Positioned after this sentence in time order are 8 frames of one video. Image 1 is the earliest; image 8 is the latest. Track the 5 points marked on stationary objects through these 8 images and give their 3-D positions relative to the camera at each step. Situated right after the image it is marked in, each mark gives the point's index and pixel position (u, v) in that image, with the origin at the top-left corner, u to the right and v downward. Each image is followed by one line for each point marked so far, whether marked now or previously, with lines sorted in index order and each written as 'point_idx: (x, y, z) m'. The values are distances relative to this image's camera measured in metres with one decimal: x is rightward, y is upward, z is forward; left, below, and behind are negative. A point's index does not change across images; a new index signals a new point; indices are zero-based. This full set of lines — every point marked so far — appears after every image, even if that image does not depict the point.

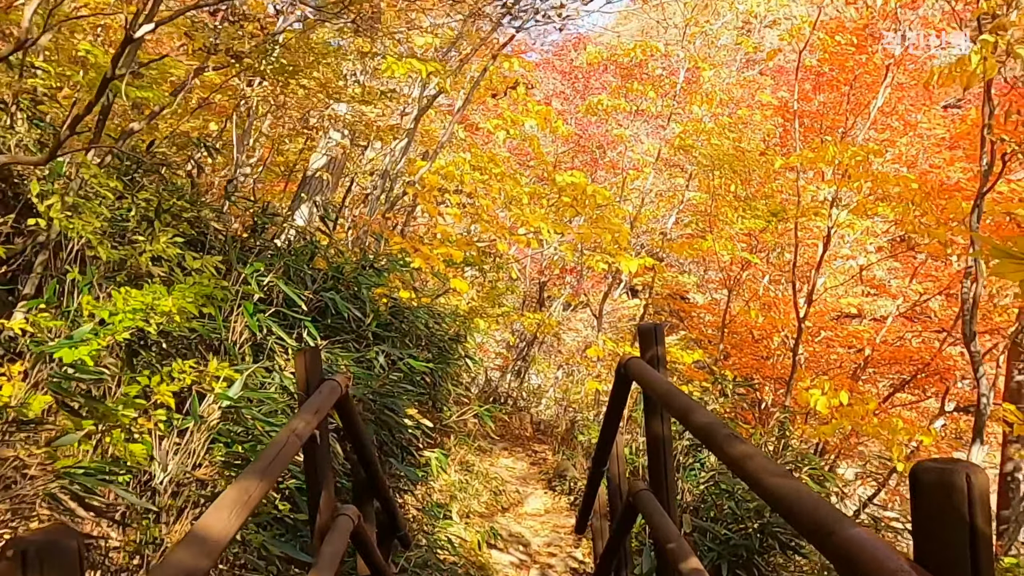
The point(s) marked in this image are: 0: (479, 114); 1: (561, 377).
0: (-0.4, +2.1, +9.0) m
1: (+0.7, -1.3, +11.4) m
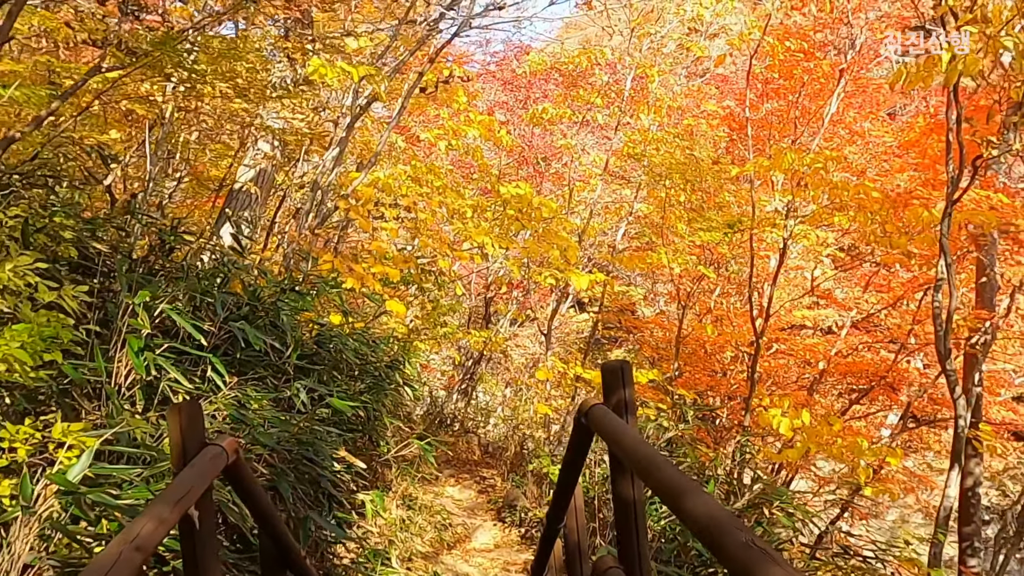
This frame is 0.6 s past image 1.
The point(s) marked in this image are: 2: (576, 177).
0: (-1.1, +1.9, +8.6) m
1: (0.0, -1.6, +11.0) m
2: (+0.7, +1.2, +8.6) m
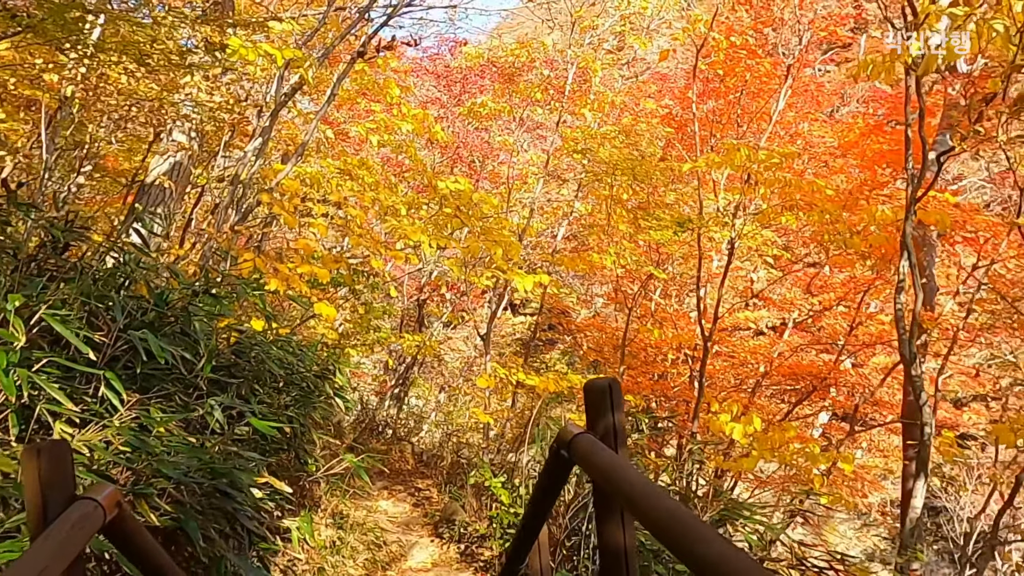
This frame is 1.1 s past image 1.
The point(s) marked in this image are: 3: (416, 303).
0: (-1.8, +1.8, +8.2) m
1: (-1.0, -1.6, +10.6) m
2: (0.0, +1.2, +8.3) m
3: (-1.3, -0.2, +10.2) m
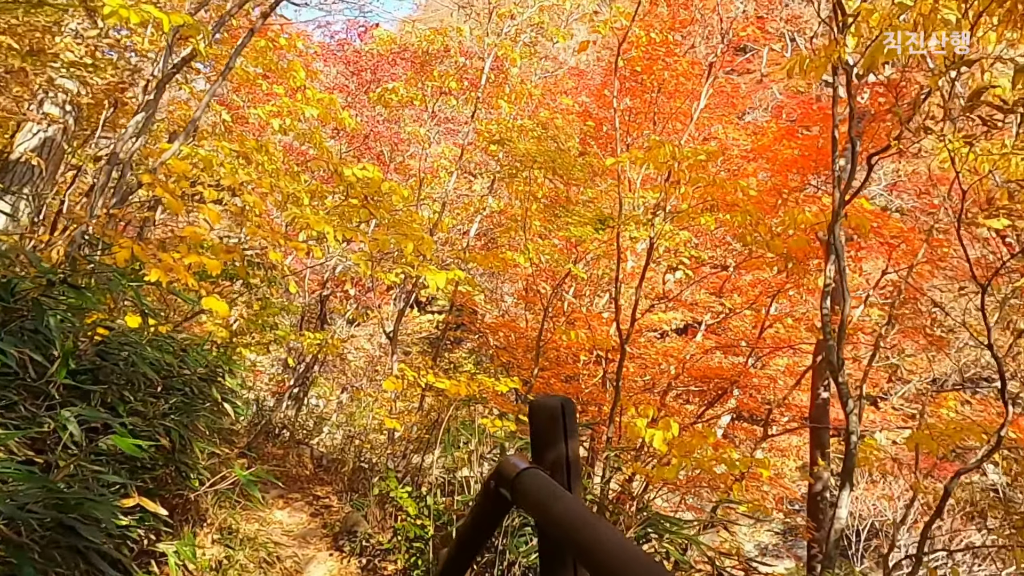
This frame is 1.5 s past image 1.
0: (-2.6, +1.9, +7.6) m
1: (-2.2, -1.5, +10.2) m
2: (-0.9, +1.3, +8.0) m
3: (-2.5, -0.1, +9.7) m
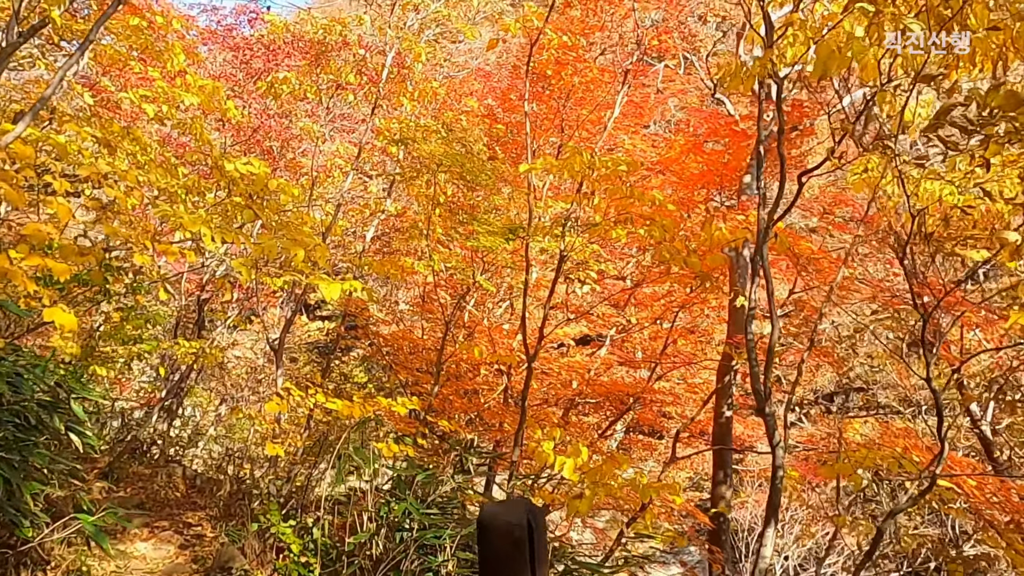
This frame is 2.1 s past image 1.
0: (-3.6, +1.9, +6.8) m
1: (-3.6, -1.6, +9.4) m
2: (-1.9, +1.2, +7.4) m
3: (-3.7, -0.2, +8.9) m
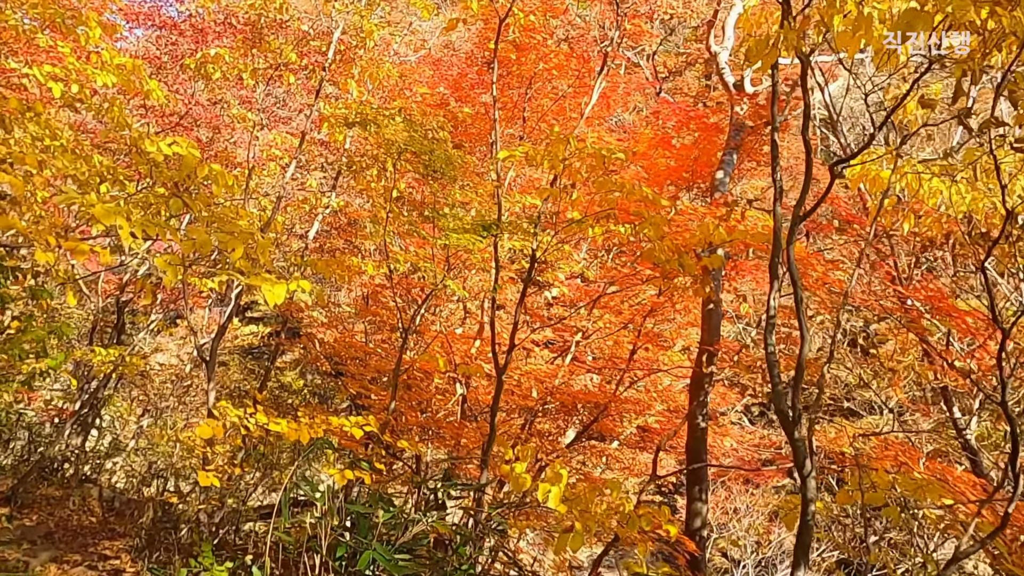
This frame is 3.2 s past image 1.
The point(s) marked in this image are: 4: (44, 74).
0: (-3.9, +1.8, +6.0) m
1: (-4.1, -1.6, +8.6) m
2: (-2.3, +1.2, +6.7) m
3: (-4.2, -0.2, +8.0) m
4: (-3.3, +1.5, +5.2) m
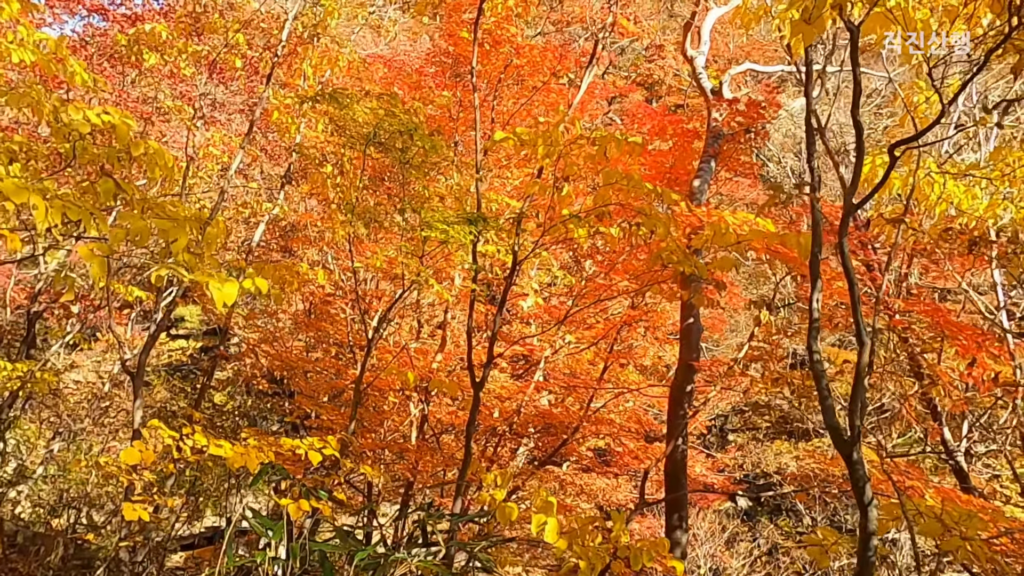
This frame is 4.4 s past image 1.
0: (-4.1, +1.8, +5.3) m
1: (-4.6, -1.7, +7.7) m
2: (-2.6, +1.1, +6.1) m
3: (-4.6, -0.3, +7.2) m
4: (-3.4, +1.5, +4.5) m
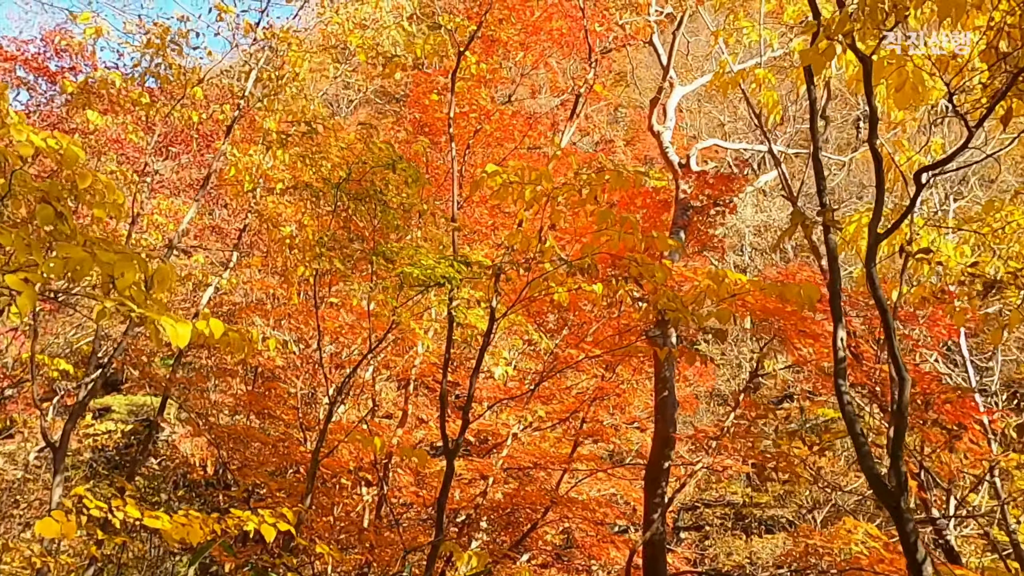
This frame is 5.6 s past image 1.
0: (-4.3, +1.4, +4.9) m
1: (-5.0, -2.4, +6.8) m
2: (-2.8, +0.6, +5.8) m
3: (-5.0, -0.9, +6.5) m
4: (-3.5, +1.2, +4.2) m
